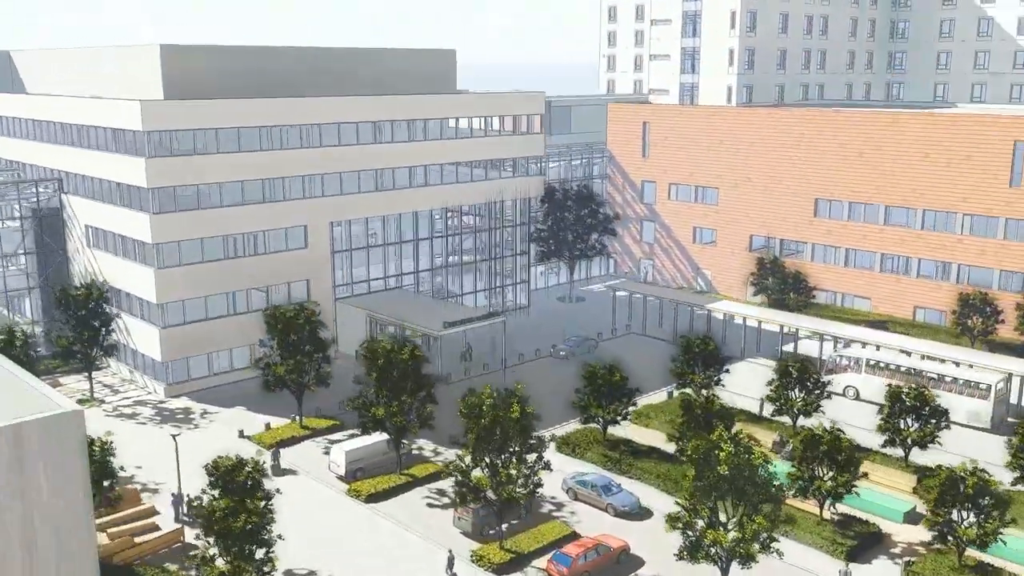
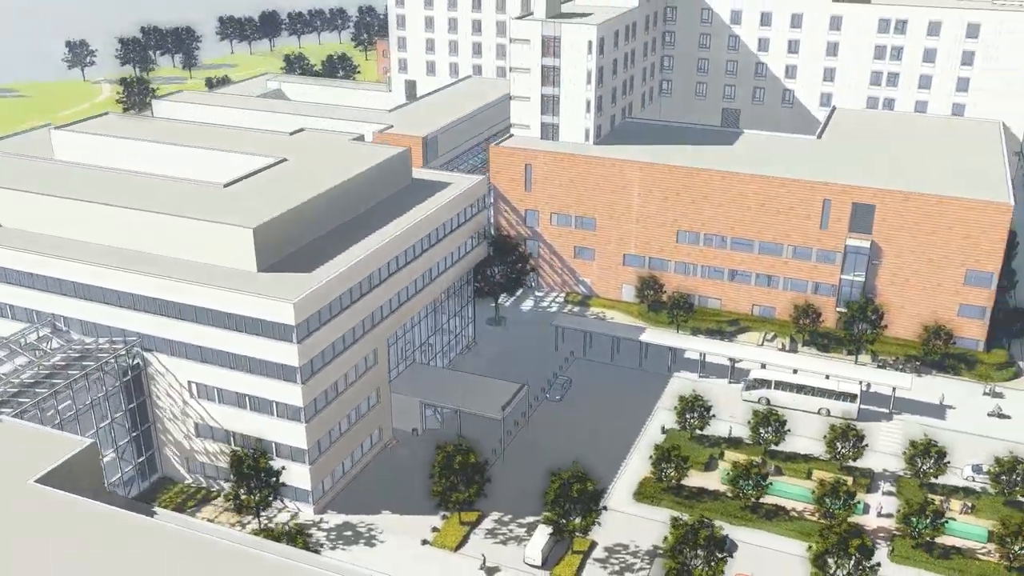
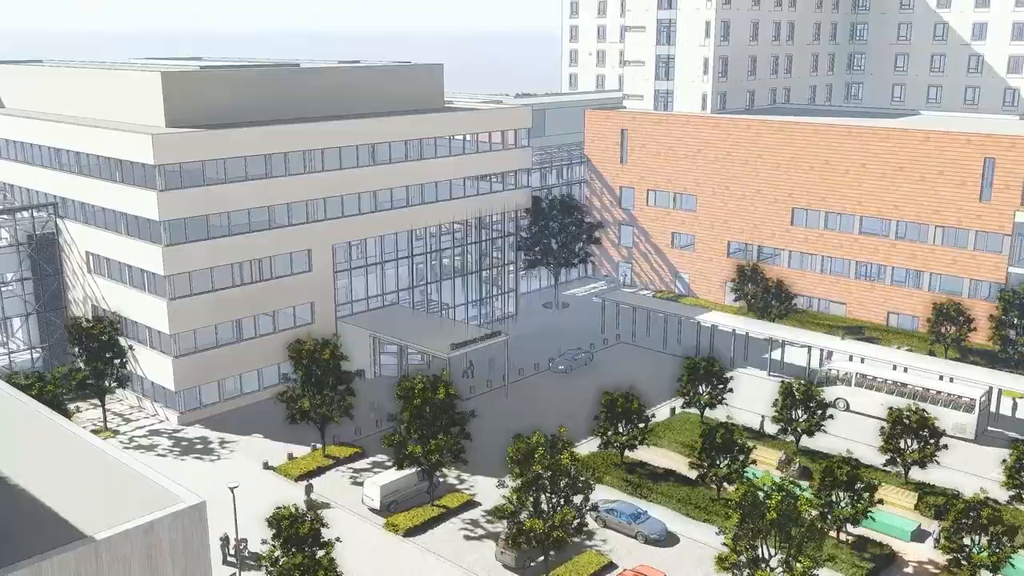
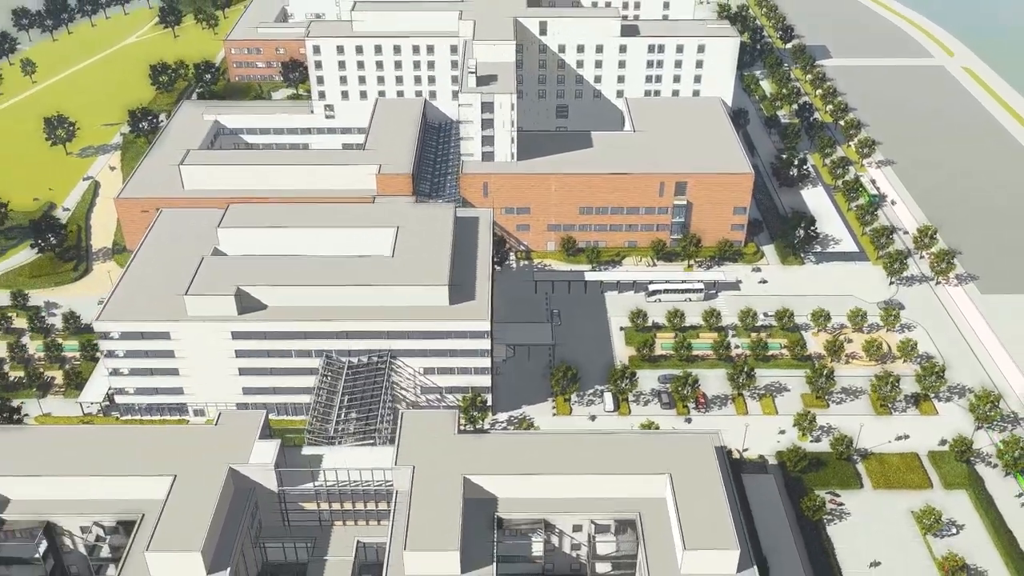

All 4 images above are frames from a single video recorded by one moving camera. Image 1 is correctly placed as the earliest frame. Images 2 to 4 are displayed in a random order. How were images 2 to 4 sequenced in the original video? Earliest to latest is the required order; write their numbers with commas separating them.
3, 2, 4
